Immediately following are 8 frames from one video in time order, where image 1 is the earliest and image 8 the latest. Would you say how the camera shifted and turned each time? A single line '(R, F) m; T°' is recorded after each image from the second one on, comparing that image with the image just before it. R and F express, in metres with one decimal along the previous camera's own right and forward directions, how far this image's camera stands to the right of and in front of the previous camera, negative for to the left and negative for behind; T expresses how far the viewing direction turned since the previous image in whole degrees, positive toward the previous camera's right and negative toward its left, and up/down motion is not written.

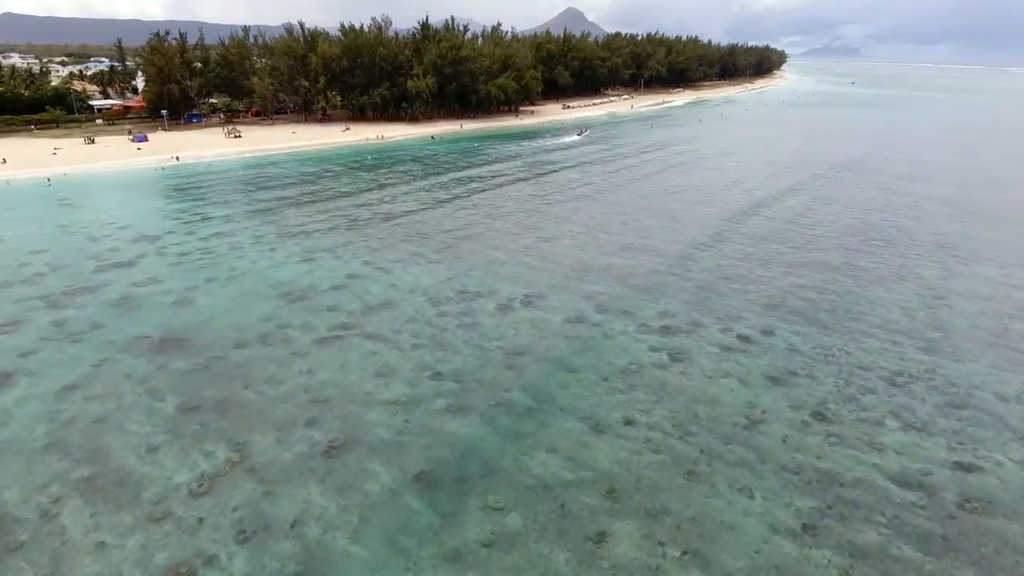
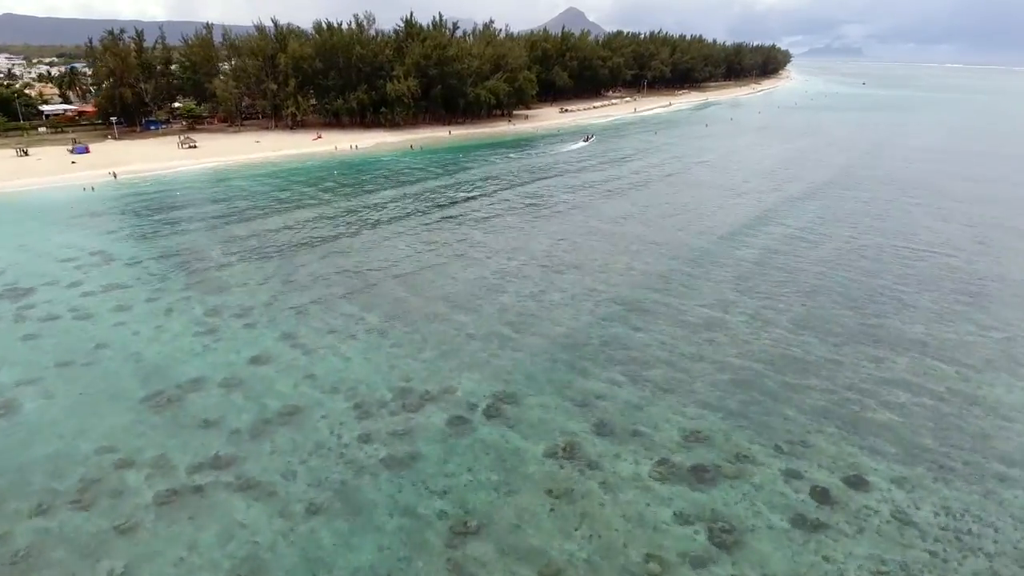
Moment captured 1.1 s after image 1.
(+1.4, +6.8) m; 0°
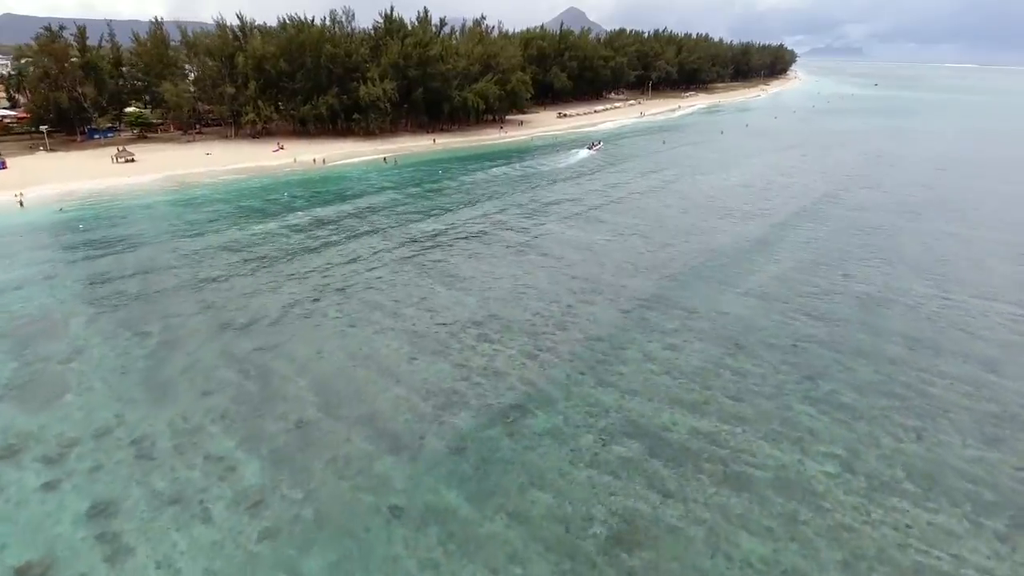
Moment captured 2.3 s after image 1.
(+1.3, +7.5) m; 0°
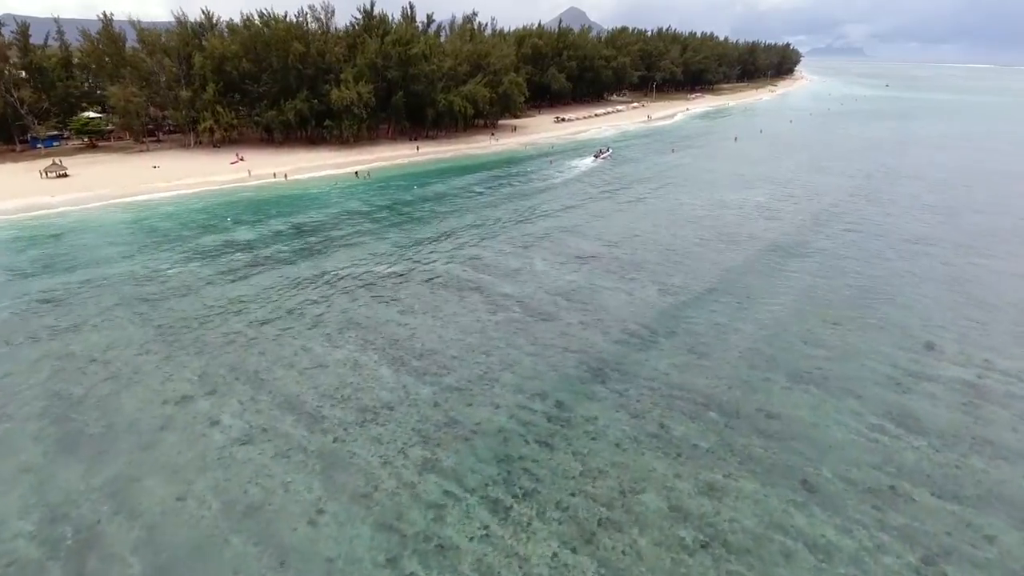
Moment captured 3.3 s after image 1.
(+1.1, +6.0) m; 0°
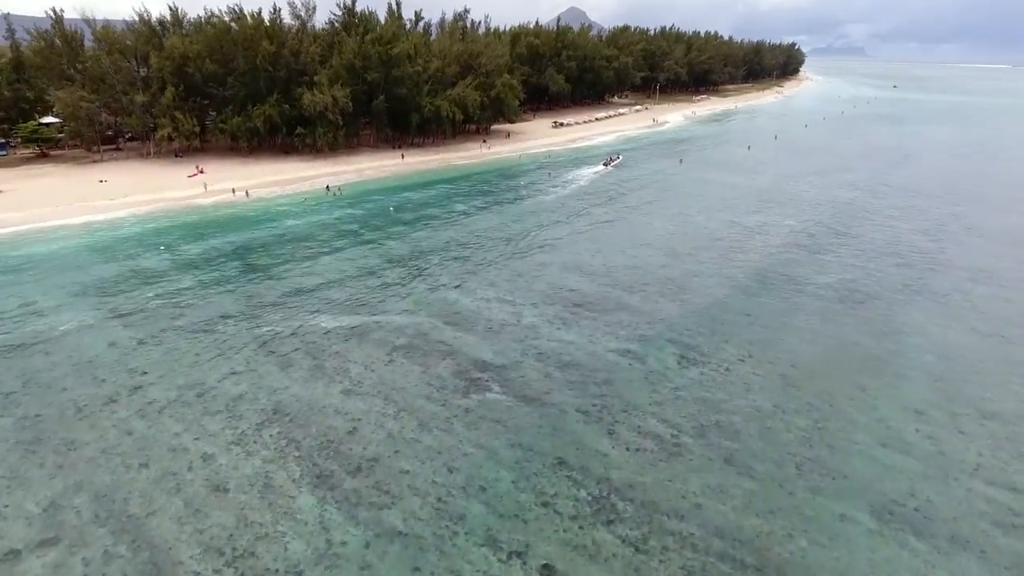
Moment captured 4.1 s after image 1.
(+0.8, +4.8) m; 0°
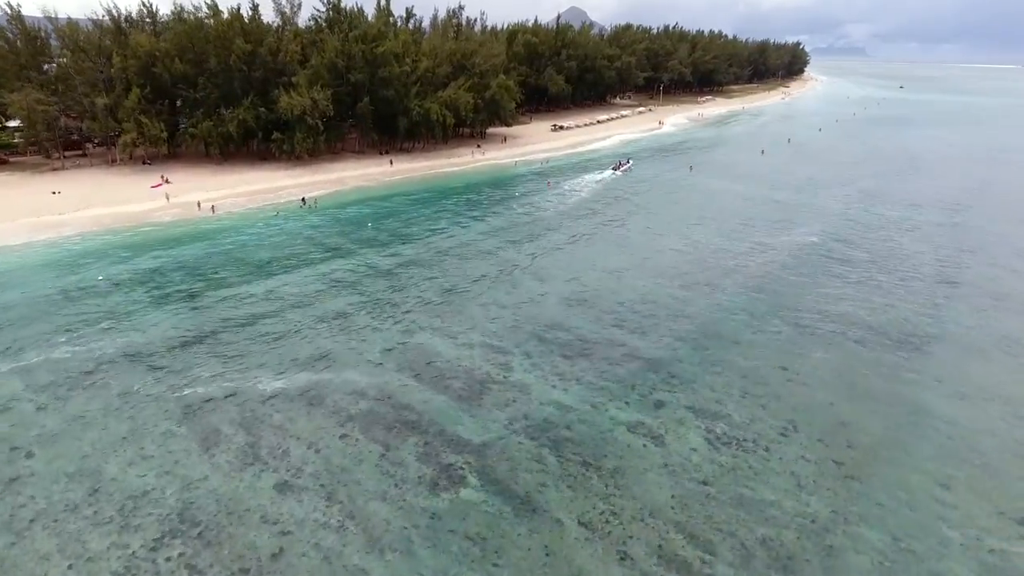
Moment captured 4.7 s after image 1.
(+0.5, +3.6) m; 0°
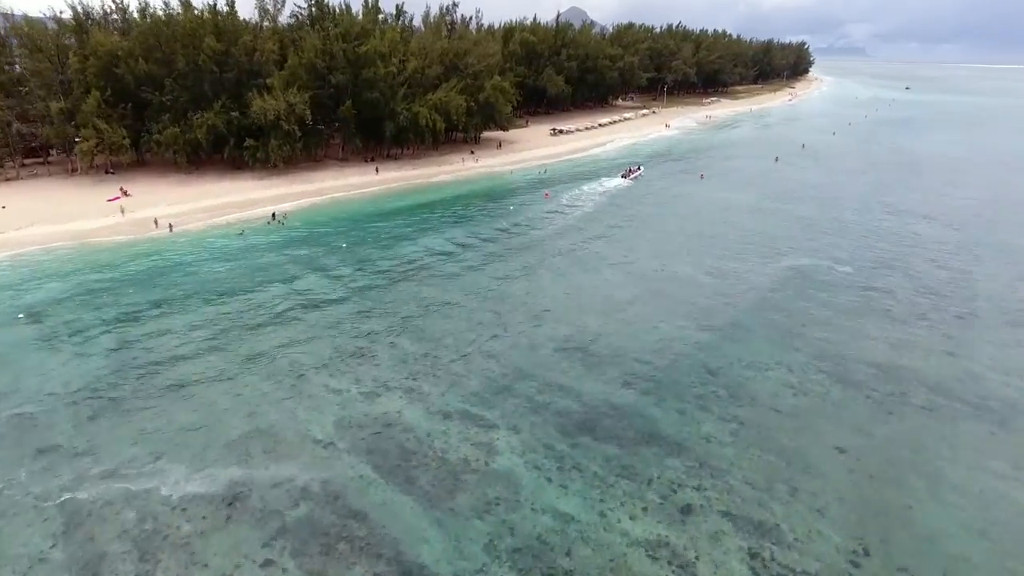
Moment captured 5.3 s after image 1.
(+0.4, +3.5) m; 0°
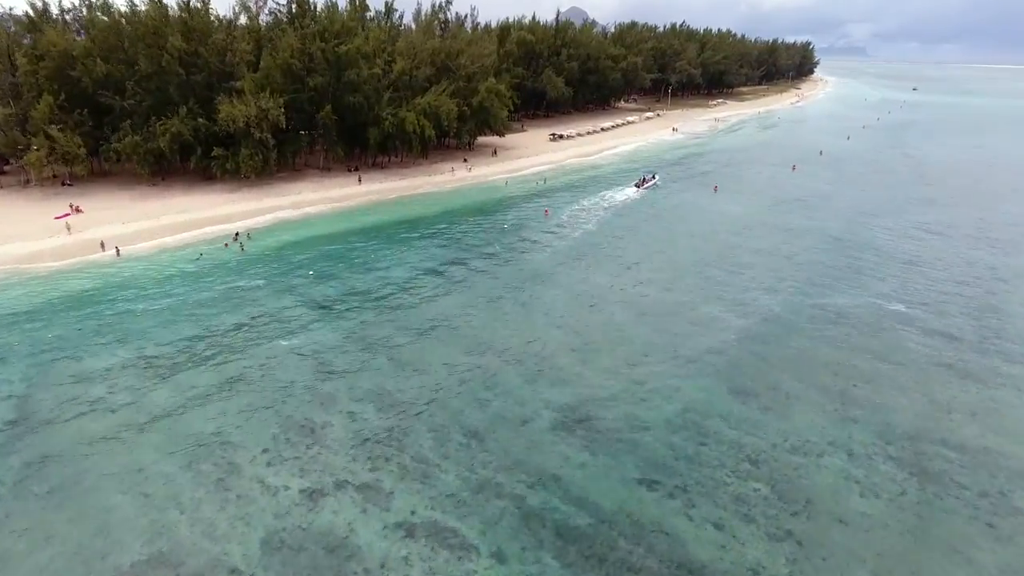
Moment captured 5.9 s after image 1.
(+0.4, +3.5) m; 0°
